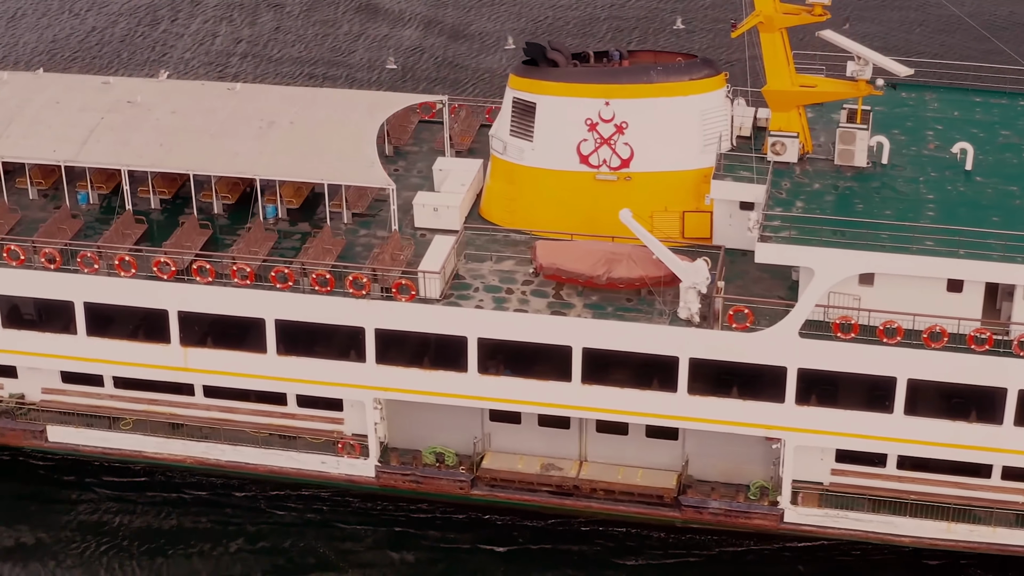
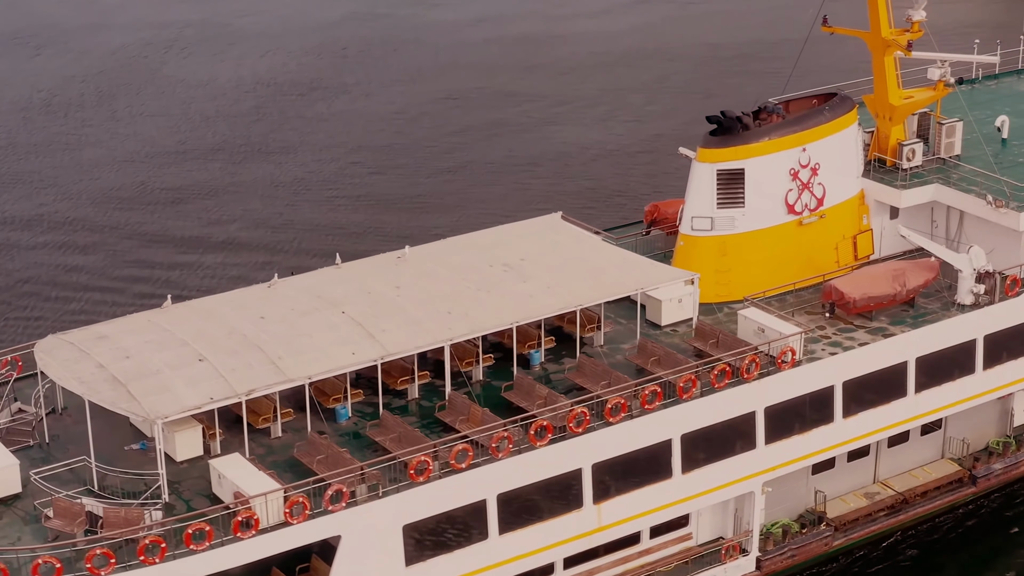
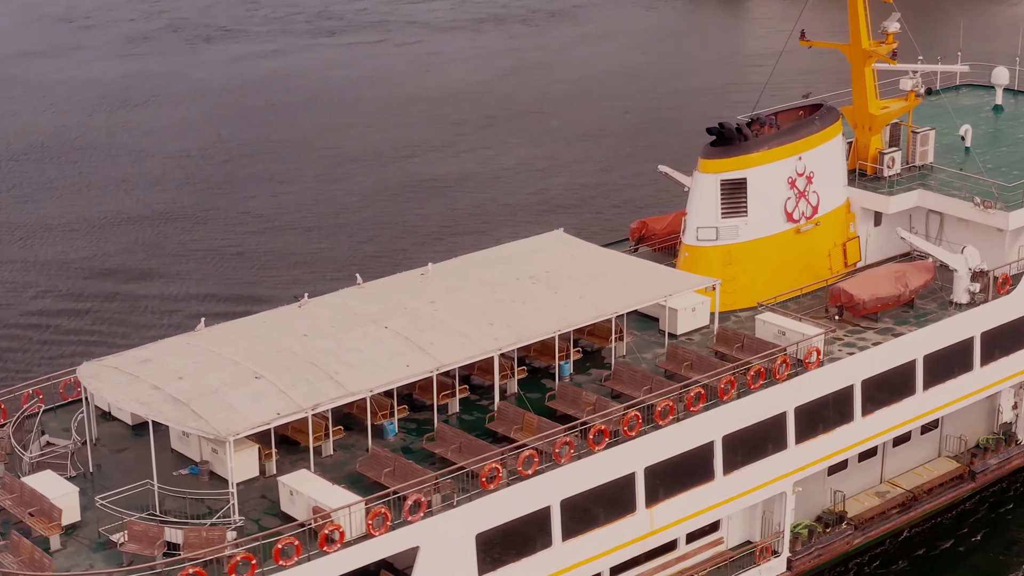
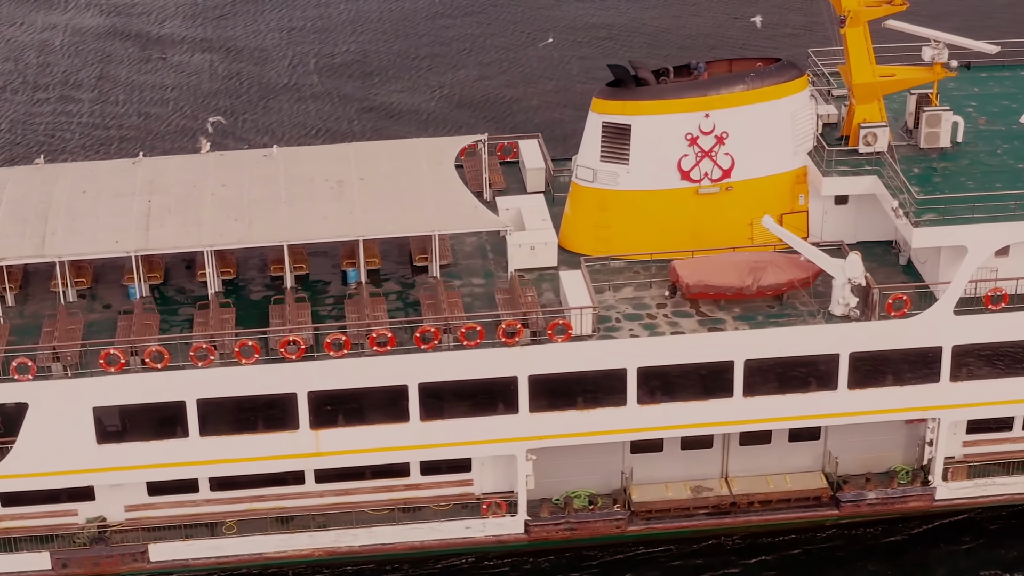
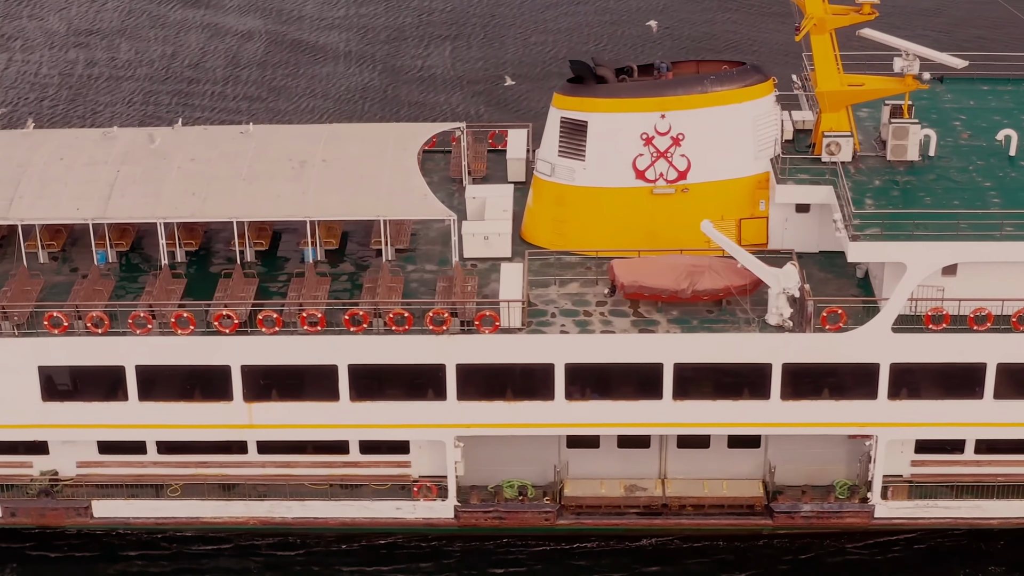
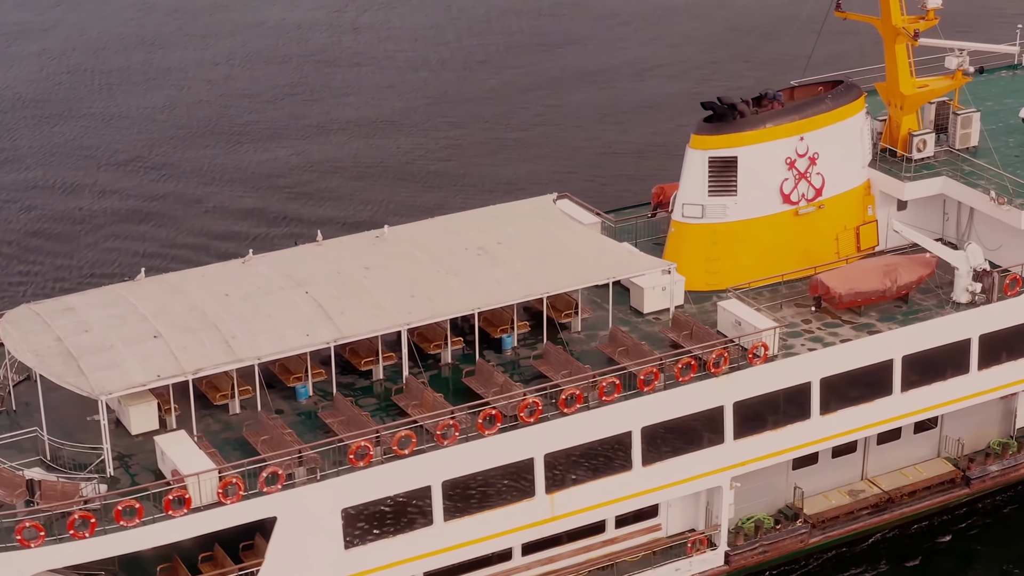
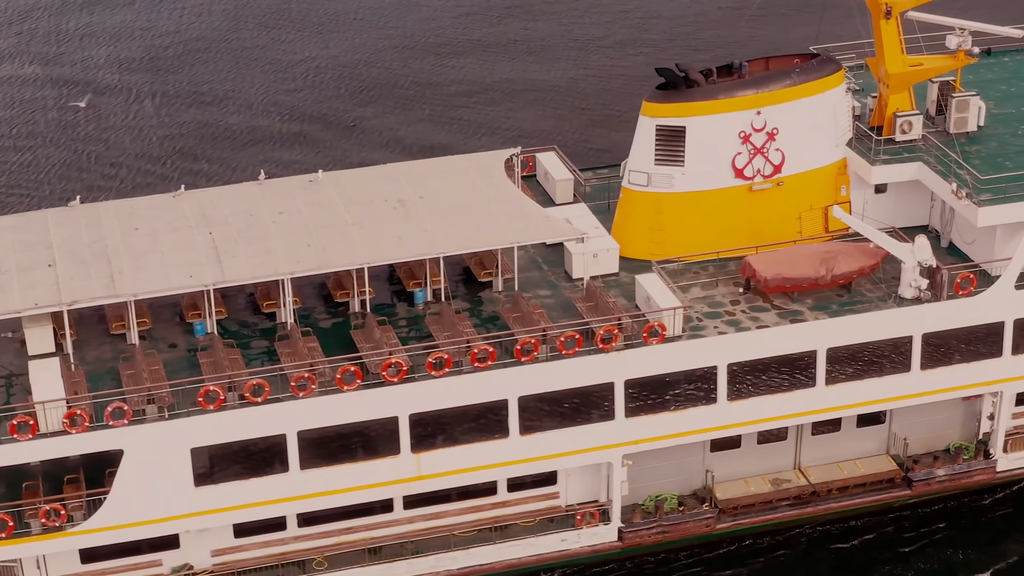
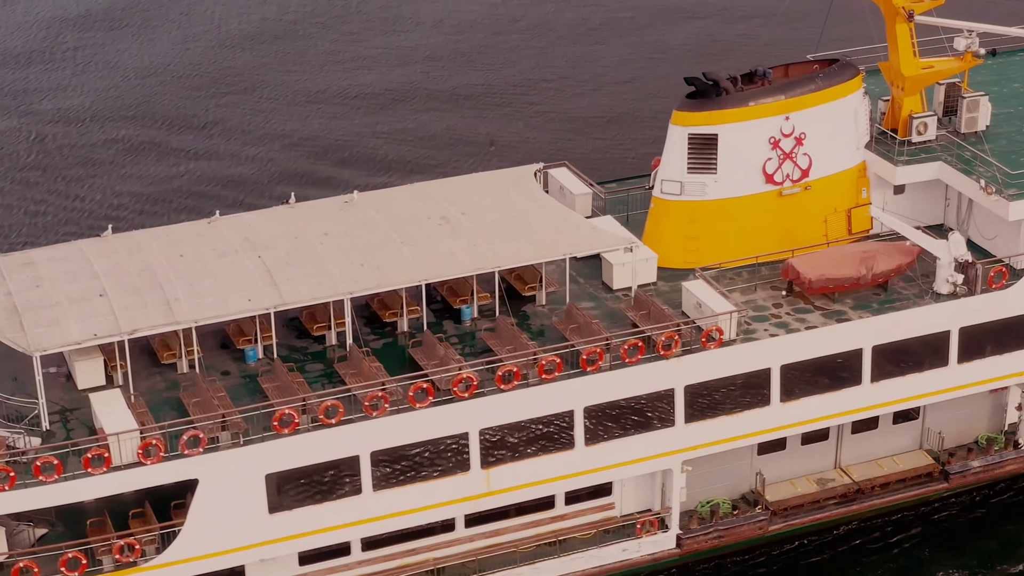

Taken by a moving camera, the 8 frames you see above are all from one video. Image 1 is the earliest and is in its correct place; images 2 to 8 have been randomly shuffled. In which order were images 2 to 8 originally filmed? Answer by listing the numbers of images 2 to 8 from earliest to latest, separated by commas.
5, 4, 7, 8, 6, 2, 3
